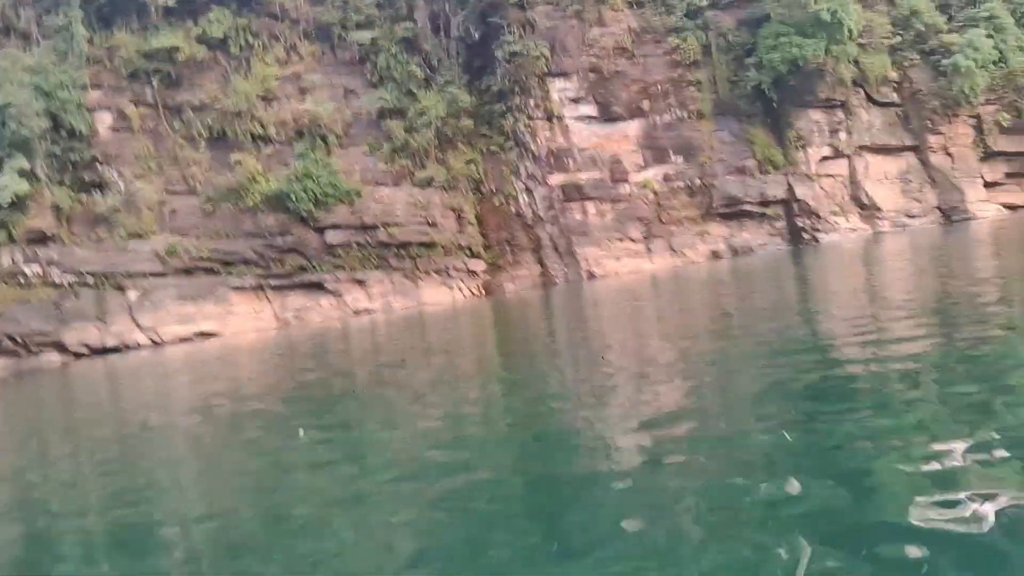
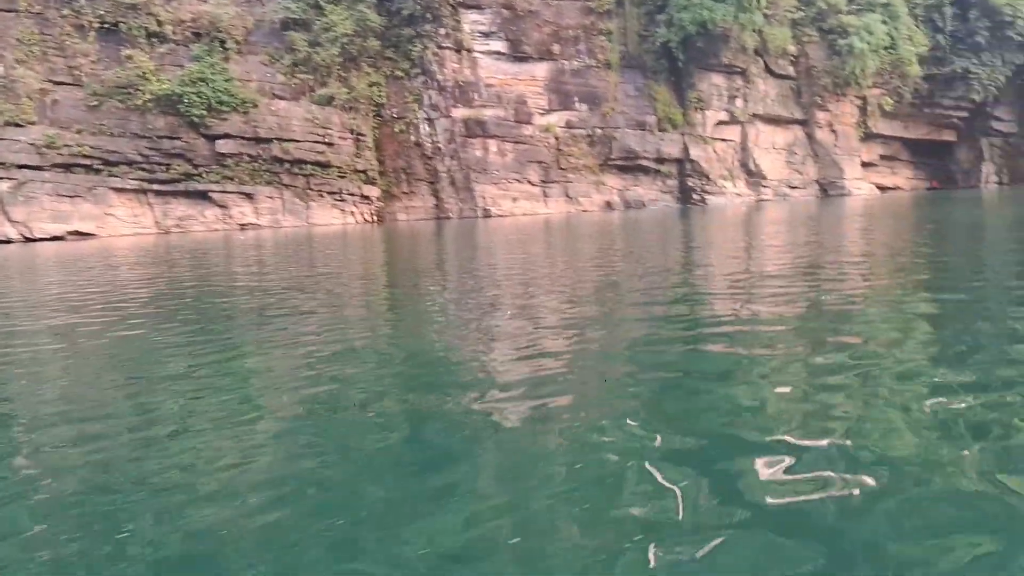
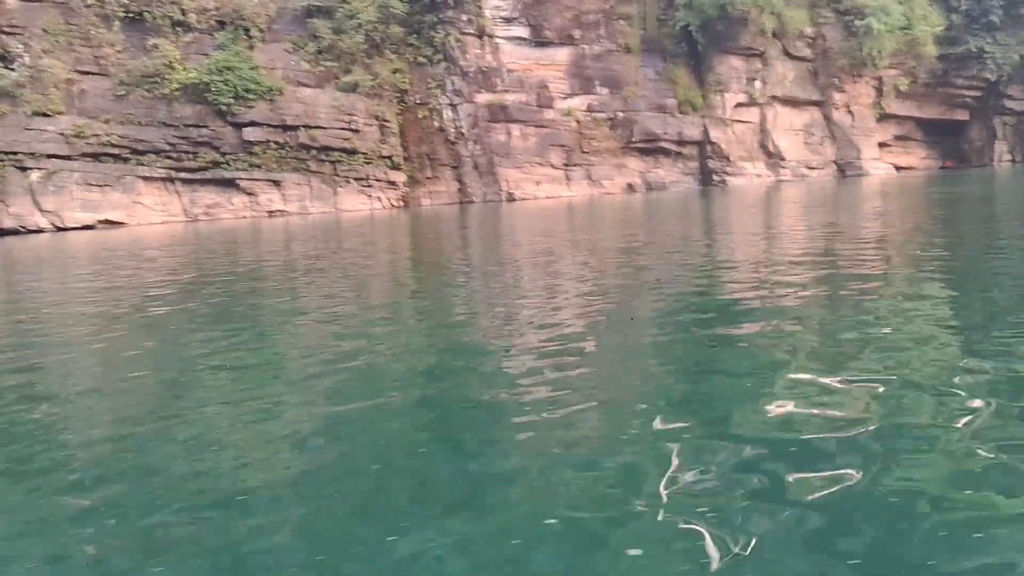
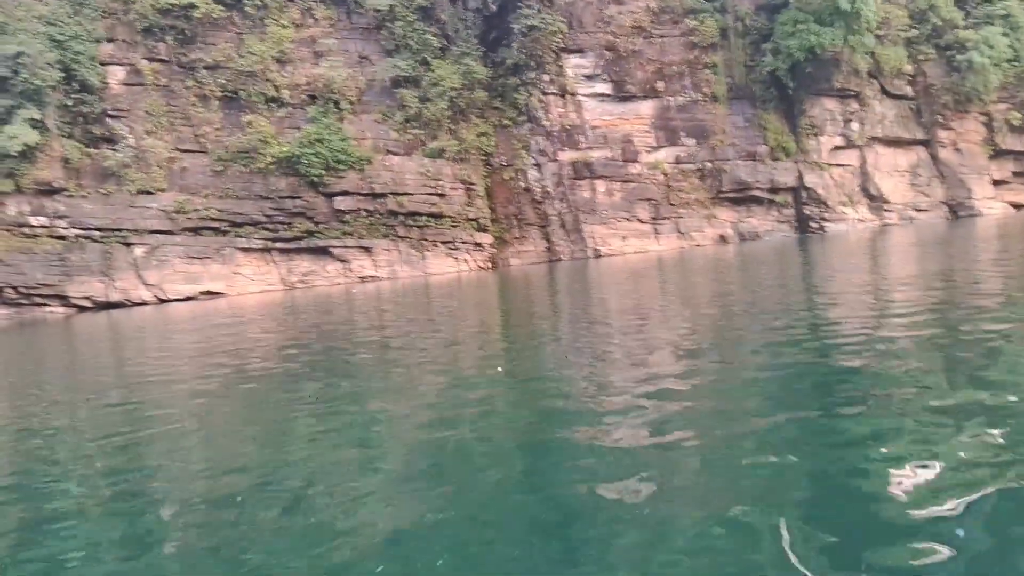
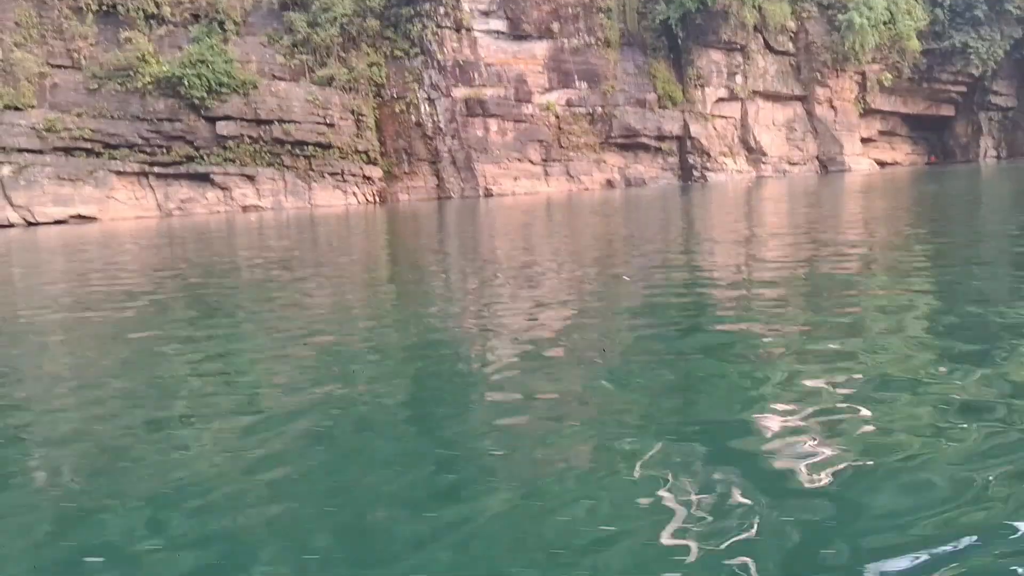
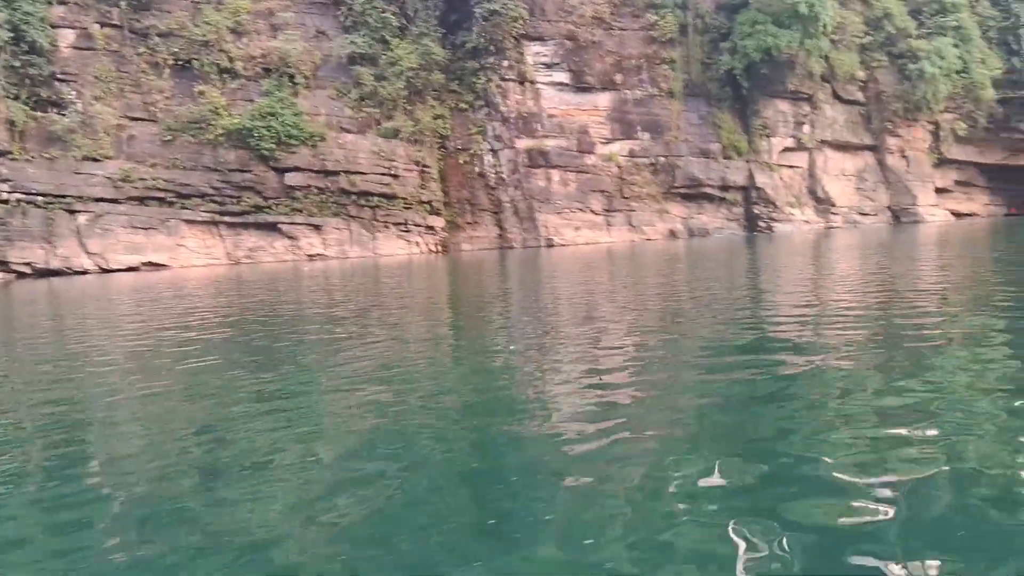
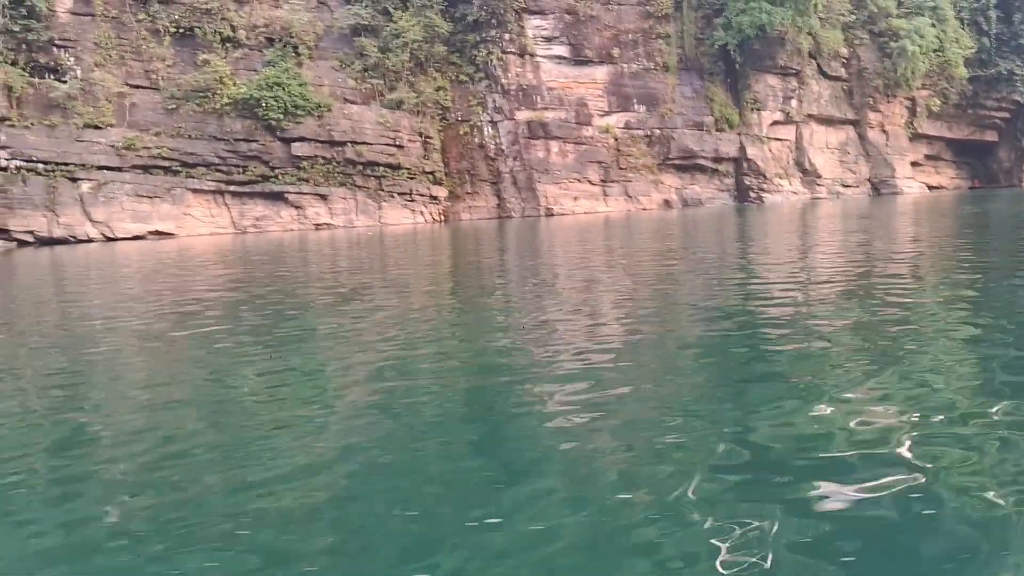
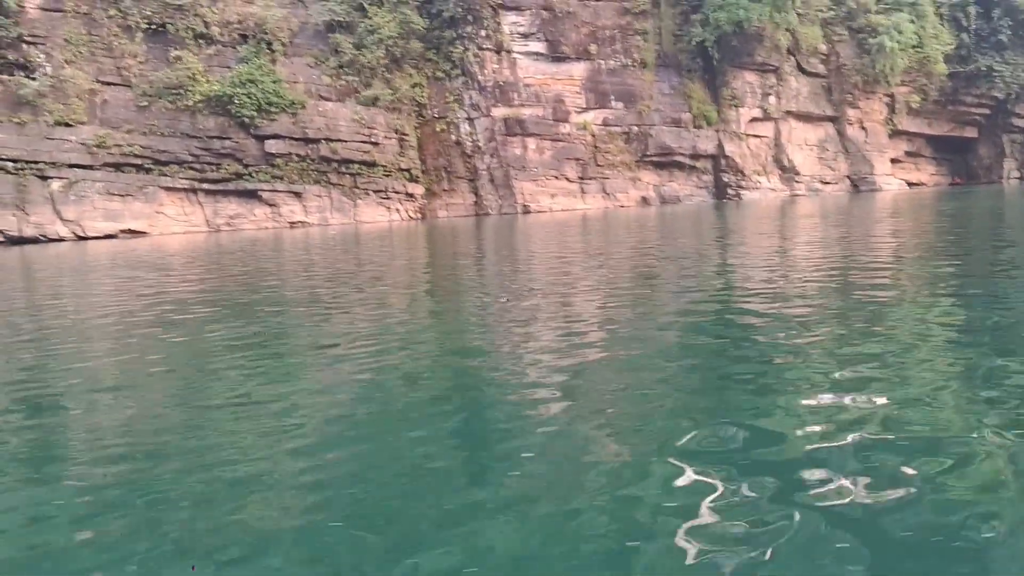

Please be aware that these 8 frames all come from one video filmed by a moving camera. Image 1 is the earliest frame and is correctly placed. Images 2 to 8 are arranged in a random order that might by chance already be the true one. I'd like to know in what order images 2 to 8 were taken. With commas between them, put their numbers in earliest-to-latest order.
4, 6, 2, 5, 3, 8, 7
